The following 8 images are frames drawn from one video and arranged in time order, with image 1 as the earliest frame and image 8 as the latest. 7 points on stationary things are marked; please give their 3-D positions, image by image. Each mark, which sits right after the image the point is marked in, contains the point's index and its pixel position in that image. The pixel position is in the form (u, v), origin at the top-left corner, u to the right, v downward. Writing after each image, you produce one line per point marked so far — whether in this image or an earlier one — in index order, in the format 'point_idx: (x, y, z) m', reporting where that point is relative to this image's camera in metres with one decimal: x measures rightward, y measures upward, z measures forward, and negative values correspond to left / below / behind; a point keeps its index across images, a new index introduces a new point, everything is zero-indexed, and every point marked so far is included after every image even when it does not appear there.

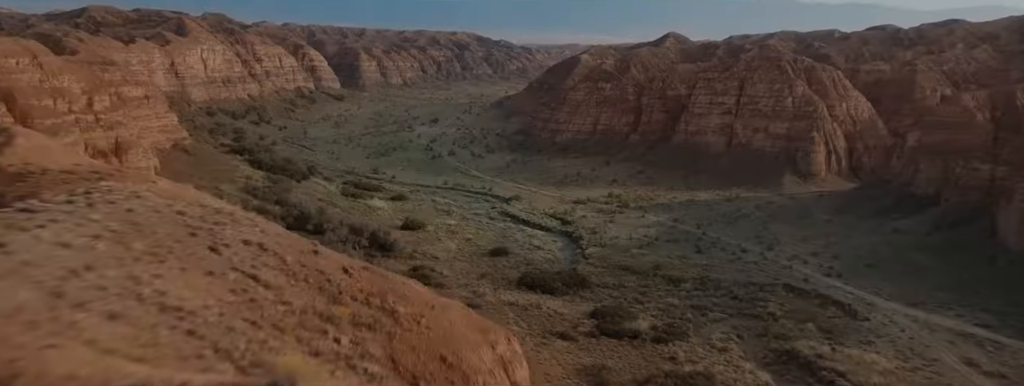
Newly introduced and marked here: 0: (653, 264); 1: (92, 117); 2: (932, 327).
0: (+4.5, -2.3, +18.8) m
1: (-11.9, +2.1, +16.5) m
2: (+10.3, -3.3, +14.3) m
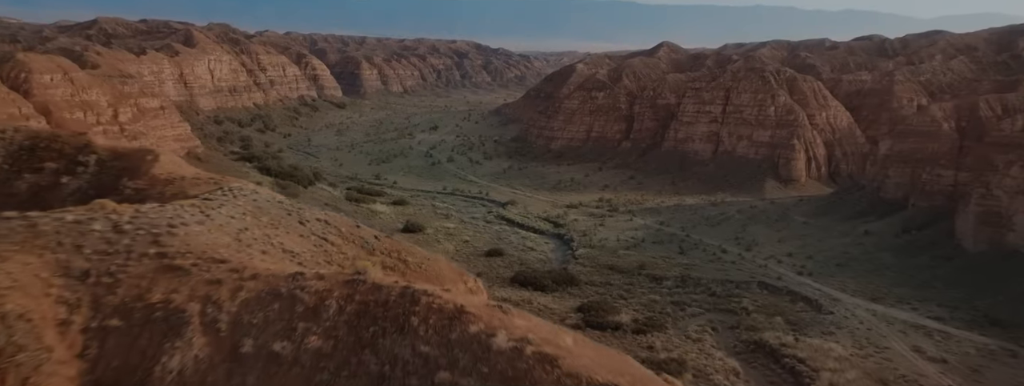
0: (+4.3, -2.4, +20.2) m
1: (-12.1, +1.9, +17.9) m
2: (+10.1, -3.4, +15.7) m
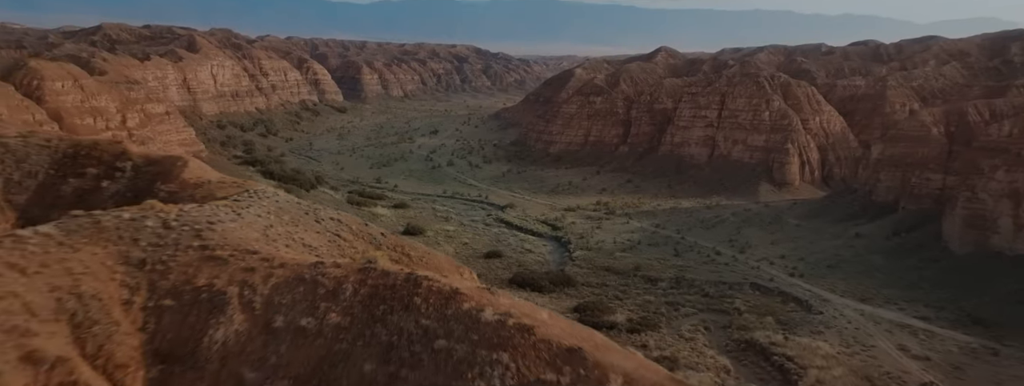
0: (+4.3, -2.5, +20.6) m
1: (-12.1, +1.8, +18.4) m
2: (+10.0, -3.5, +16.1) m
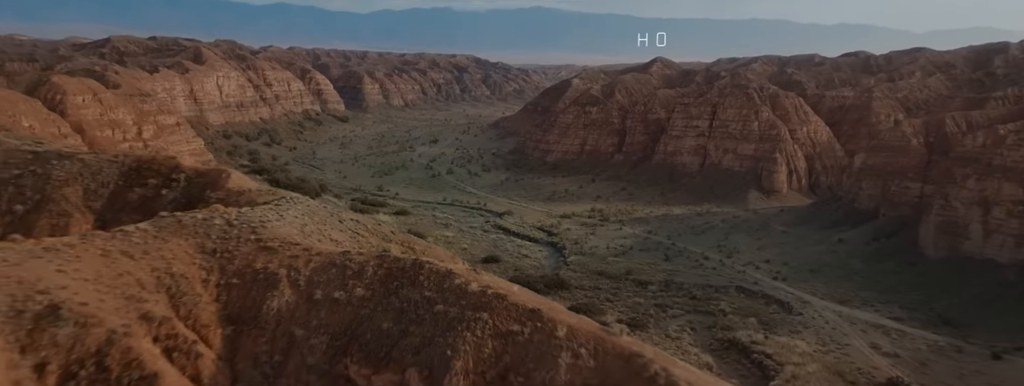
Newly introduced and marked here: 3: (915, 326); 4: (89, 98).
0: (+4.1, -2.8, +21.6) m
1: (-12.2, +1.6, +19.4) m
2: (+9.9, -3.7, +17.0) m
3: (+11.3, -3.7, +16.3) m
4: (-13.7, +3.1, +19.0) m
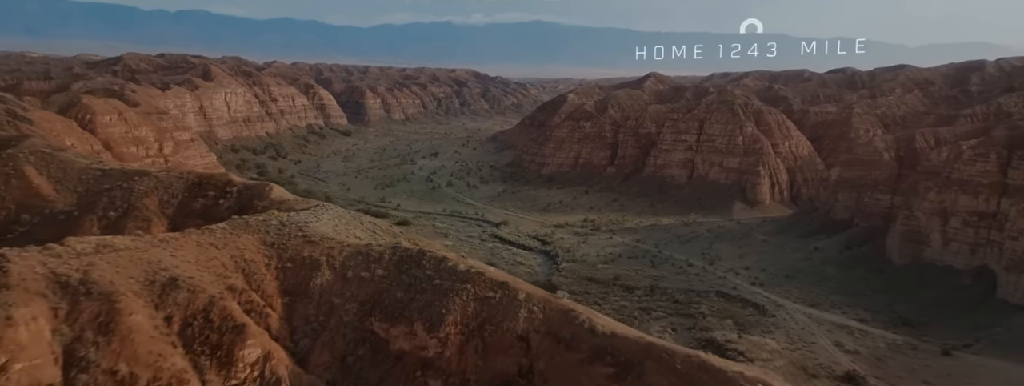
0: (+3.9, -3.2, +23.0) m
1: (-12.4, +1.2, +20.9) m
2: (+9.7, -4.0, +18.4) m
3: (+11.1, -4.0, +17.7) m
4: (-13.9, +2.7, +20.6) m
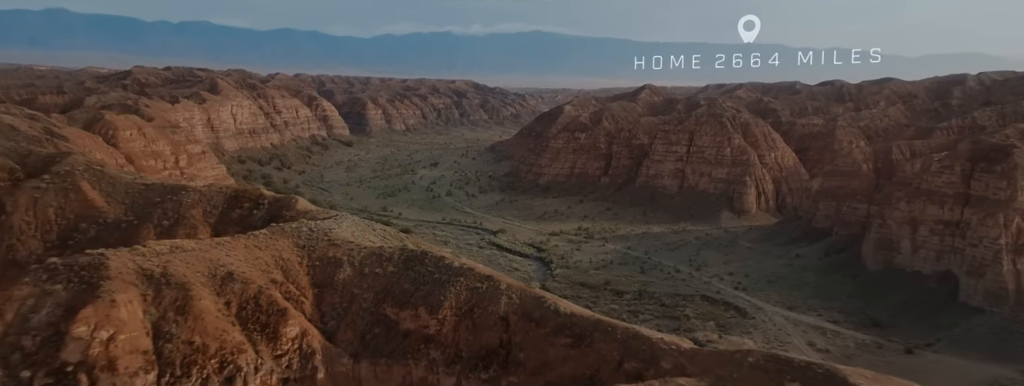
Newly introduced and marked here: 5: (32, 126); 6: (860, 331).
0: (+3.8, -3.6, +24.2) m
1: (-12.6, +0.8, +22.2) m
2: (+9.6, -4.3, +19.7) m
3: (+10.9, -4.3, +19.0) m
4: (-14.1, +2.3, +21.9) m
5: (-13.1, +1.8, +16.1) m
6: (+11.1, -4.4, +18.6) m
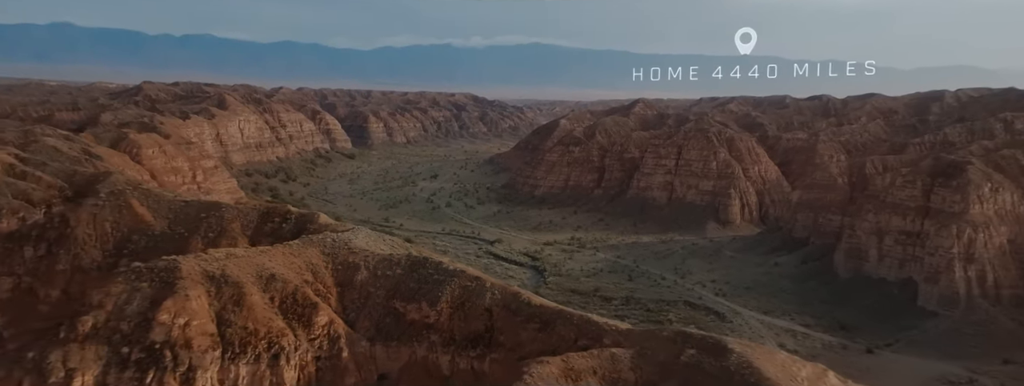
0: (+3.6, -4.2, +25.7) m
1: (-12.8, +0.3, +23.8) m
2: (+9.3, -4.8, +21.2) m
3: (+10.7, -4.8, +20.5) m
4: (-14.3, +1.8, +23.5) m
5: (-13.3, +1.4, +17.7) m
6: (+10.8, -4.8, +20.1) m
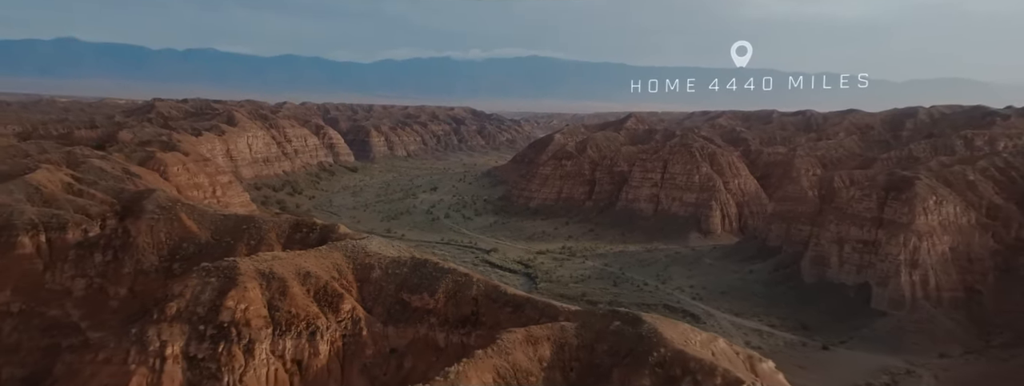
0: (+3.3, -4.8, +27.9) m
1: (-13.2, -0.3, +26.0) m
2: (+9.0, -5.3, +23.3) m
3: (+10.4, -5.2, +22.6) m
4: (-14.6, +1.2, +25.8) m
5: (-13.7, +0.9, +19.9) m
6: (+10.5, -5.3, +22.3) m
